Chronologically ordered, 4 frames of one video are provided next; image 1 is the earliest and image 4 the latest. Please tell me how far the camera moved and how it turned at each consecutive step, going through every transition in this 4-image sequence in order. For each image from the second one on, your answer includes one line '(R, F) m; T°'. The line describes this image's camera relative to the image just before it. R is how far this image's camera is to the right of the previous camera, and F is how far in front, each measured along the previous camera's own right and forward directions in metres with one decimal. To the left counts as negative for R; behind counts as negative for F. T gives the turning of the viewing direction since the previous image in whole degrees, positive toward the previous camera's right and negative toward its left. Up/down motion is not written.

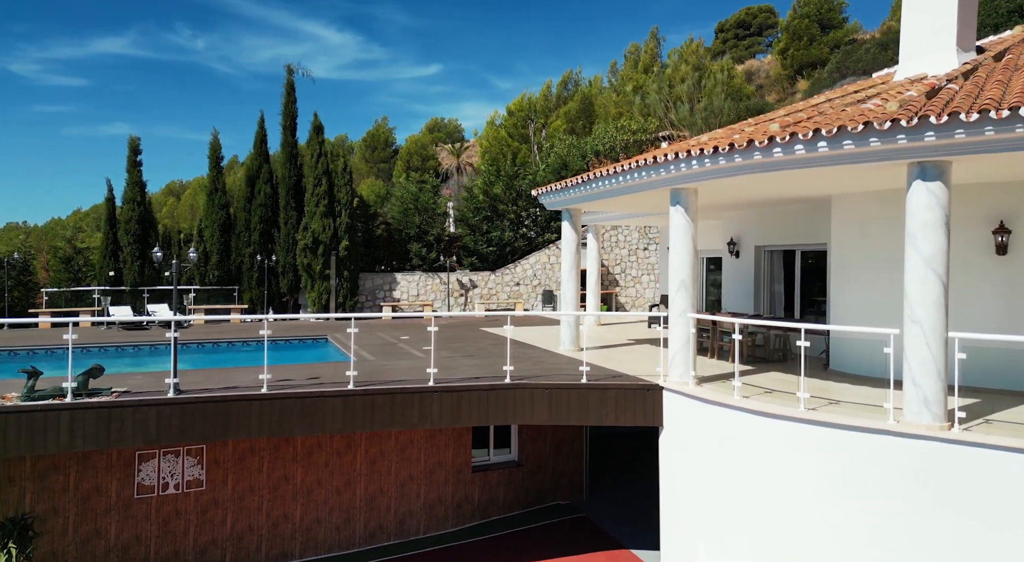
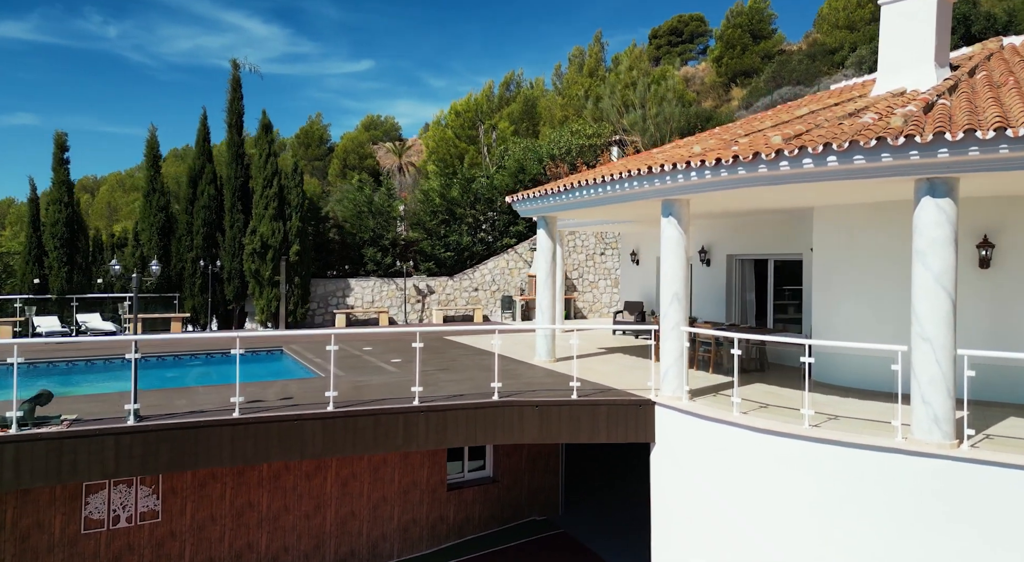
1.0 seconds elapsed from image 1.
(-0.8, +0.5) m; +6°
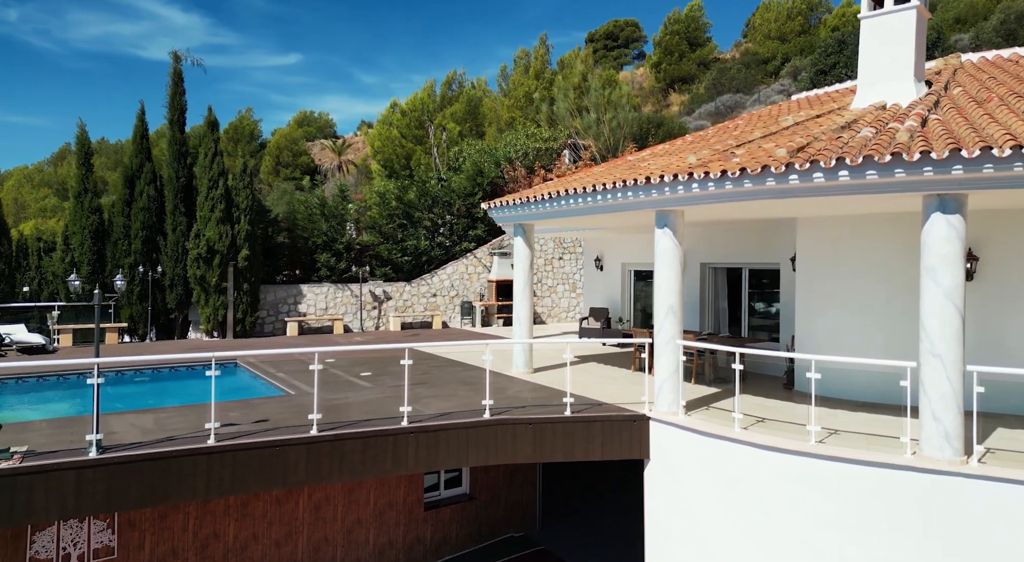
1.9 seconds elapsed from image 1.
(-0.9, +0.5) m; +6°
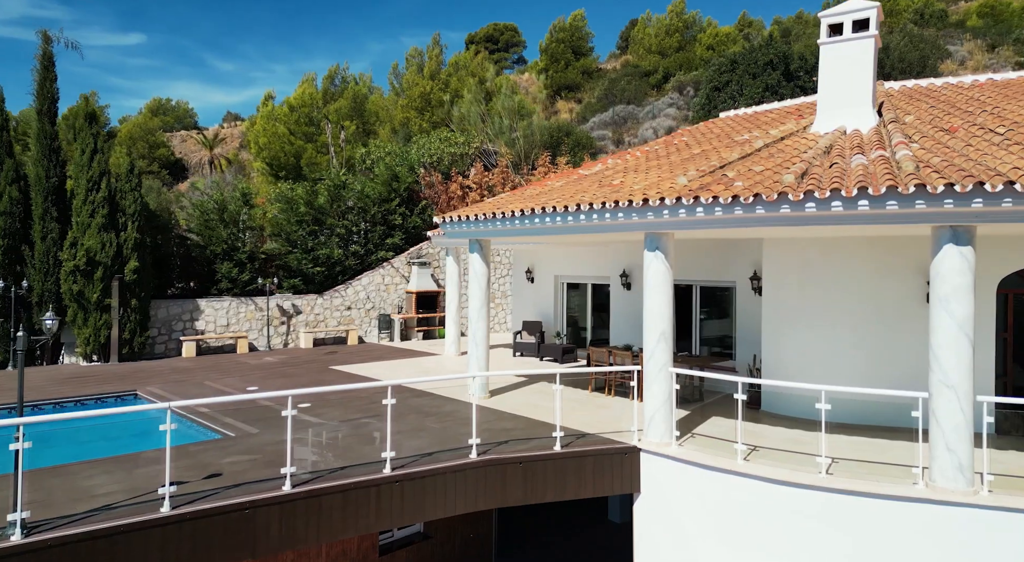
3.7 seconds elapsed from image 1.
(-1.6, +1.0) m; +11°
